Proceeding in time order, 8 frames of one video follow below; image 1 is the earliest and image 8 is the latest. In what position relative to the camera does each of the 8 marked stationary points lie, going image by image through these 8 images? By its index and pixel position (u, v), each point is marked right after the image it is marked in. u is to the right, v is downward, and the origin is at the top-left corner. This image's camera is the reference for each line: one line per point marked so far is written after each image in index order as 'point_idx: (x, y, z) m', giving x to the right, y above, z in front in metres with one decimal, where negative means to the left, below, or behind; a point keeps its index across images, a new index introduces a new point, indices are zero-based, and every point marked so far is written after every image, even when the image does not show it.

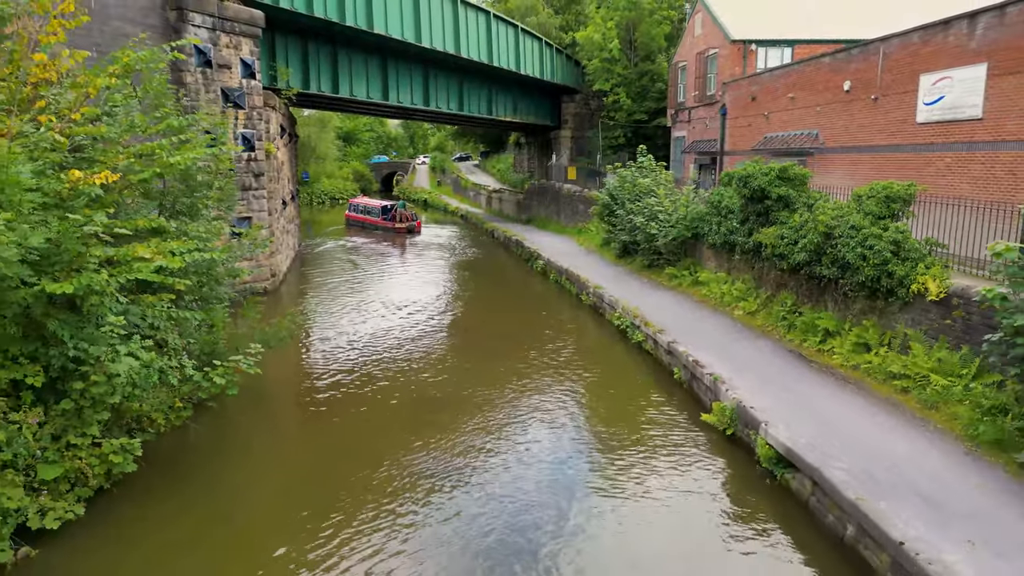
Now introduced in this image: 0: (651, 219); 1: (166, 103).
0: (+1.6, +0.8, +15.2) m
1: (-2.1, +1.1, +8.0) m
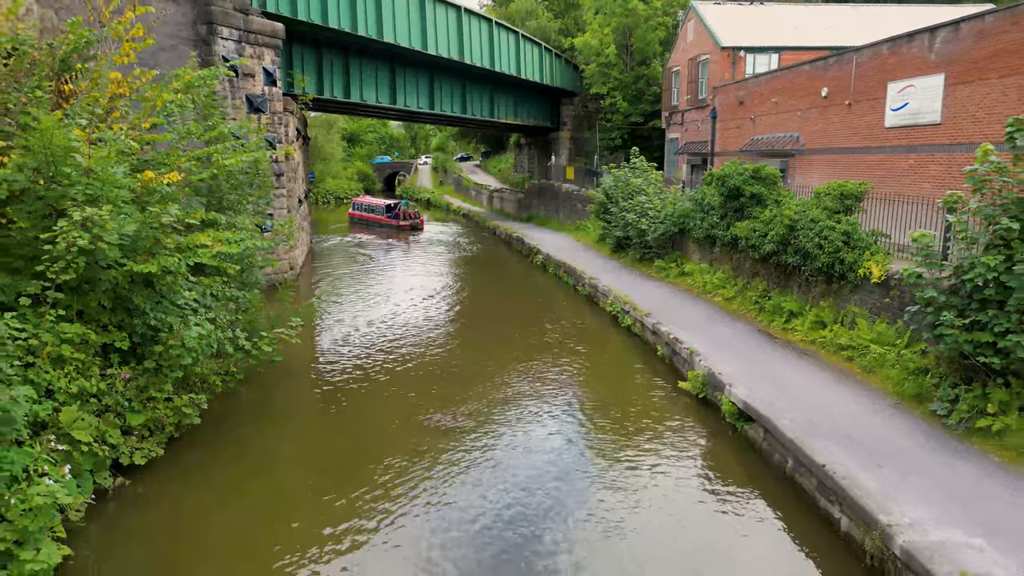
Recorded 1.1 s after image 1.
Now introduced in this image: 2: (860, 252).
0: (+1.6, +0.9, +16.4) m
1: (-2.0, +1.2, +9.2) m
2: (+2.3, +0.2, +8.9) m
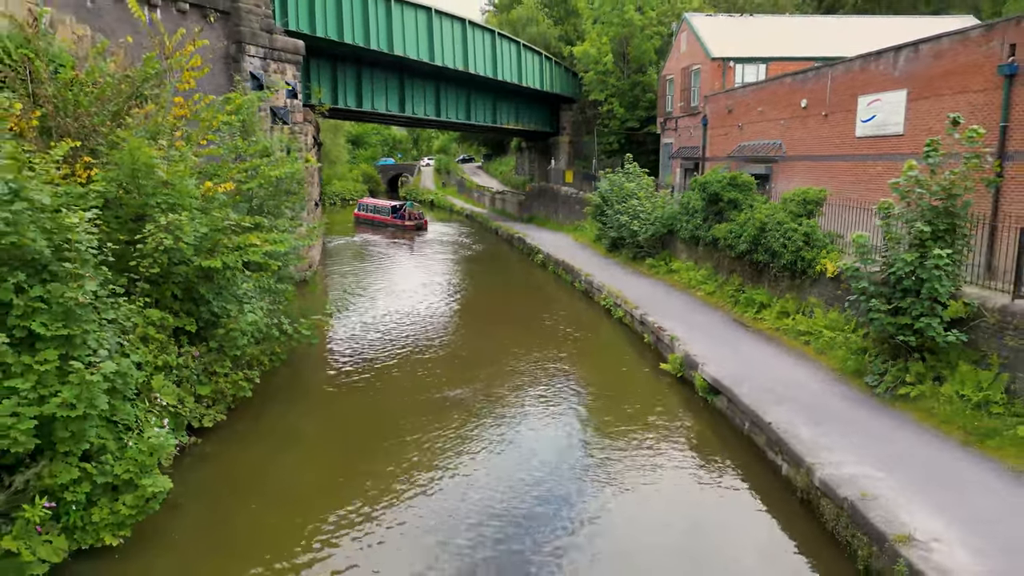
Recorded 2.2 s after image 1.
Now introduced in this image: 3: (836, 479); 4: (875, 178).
0: (+1.6, +0.9, +17.8) m
1: (-2.0, +1.2, +10.6) m
2: (+2.3, +0.3, +10.2) m
3: (+1.4, -0.8, +6.0) m
4: (+4.1, +1.2, +15.1) m
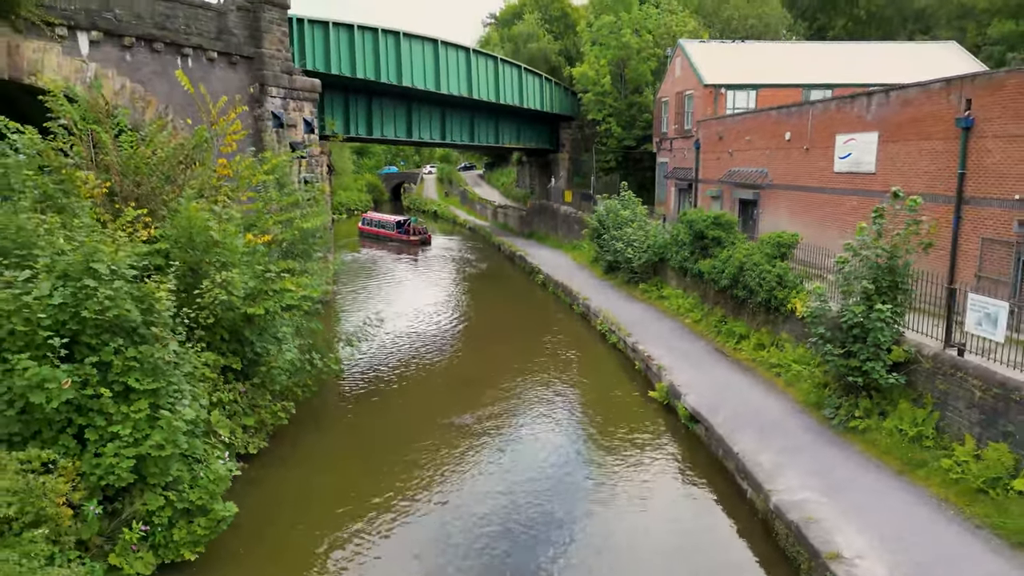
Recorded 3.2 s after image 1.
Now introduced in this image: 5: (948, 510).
0: (+1.6, +0.6, +19.0) m
1: (-2.0, +0.9, +11.8) m
2: (+2.3, 0.0, +11.4) m
3: (+1.5, -1.1, +7.2) m
4: (+4.1, +0.9, +16.3) m
5: (+2.2, -1.1, +6.9) m
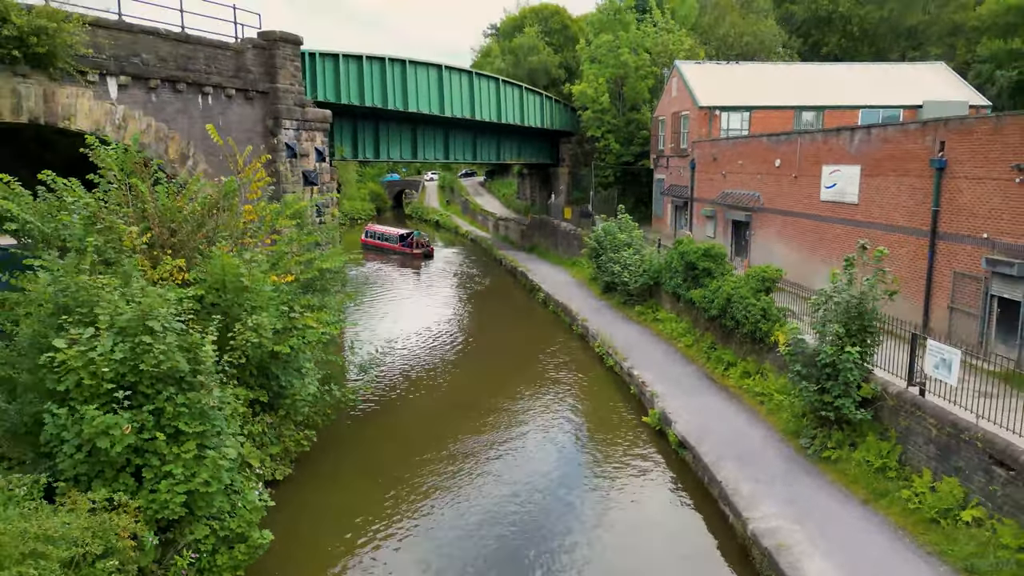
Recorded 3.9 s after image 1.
0: (+1.7, +0.3, +19.9) m
1: (-1.9, +0.6, +12.6) m
2: (+2.4, -0.3, +12.3) m
3: (+1.5, -1.4, +8.1) m
4: (+4.1, +0.6, +17.2) m
5: (+2.3, -1.4, +7.8) m
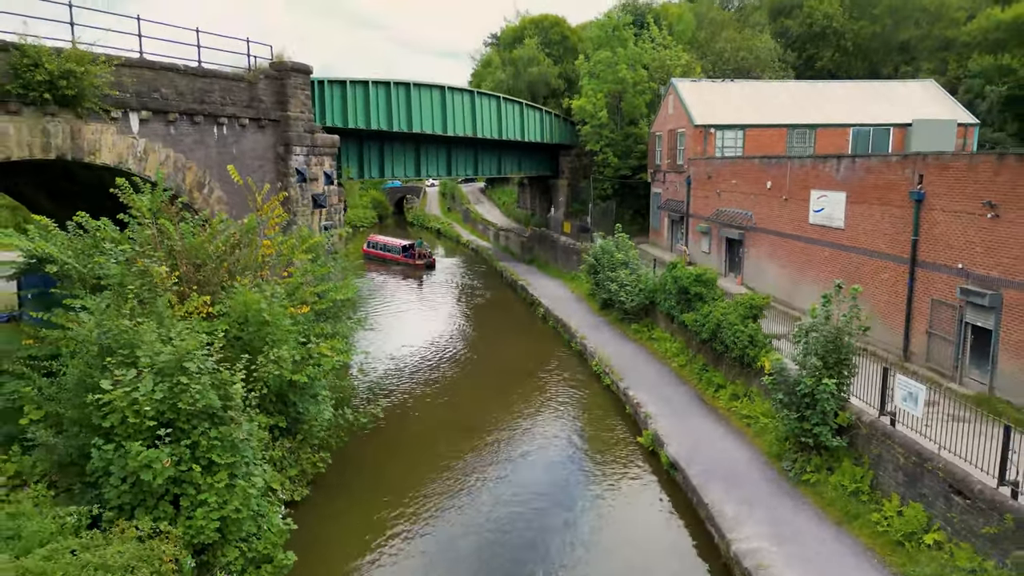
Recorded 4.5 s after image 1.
0: (+1.7, 0.0, +20.6) m
1: (-1.9, +0.4, +13.4) m
2: (+2.4, -0.6, +13.0) m
3: (+1.5, -1.7, +8.8) m
4: (+4.1, +0.4, +17.9) m
5: (+2.3, -1.7, +8.6) m
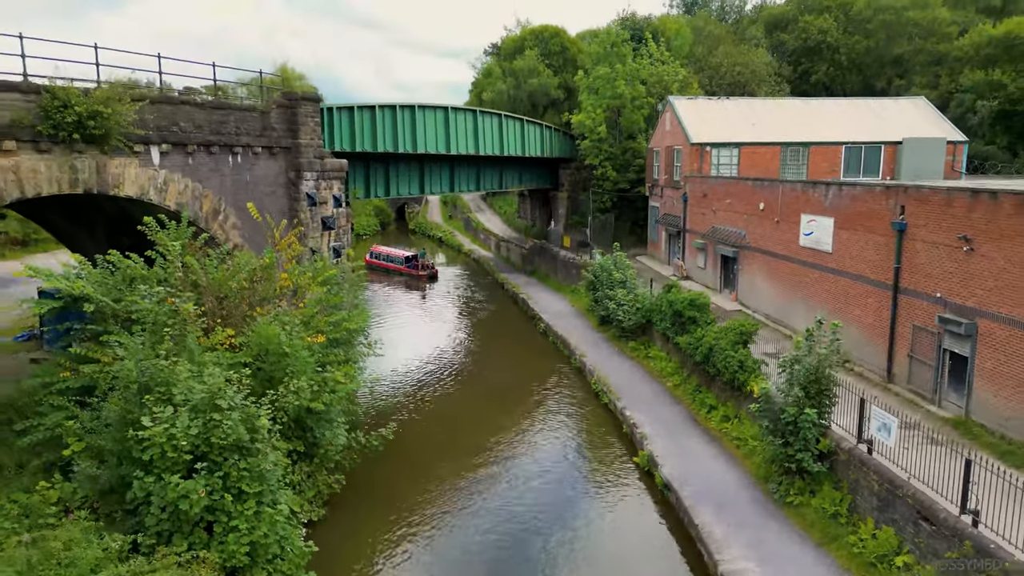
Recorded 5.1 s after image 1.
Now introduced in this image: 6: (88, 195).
0: (+1.7, -0.2, +21.4) m
1: (-1.9, +0.1, +14.1) m
2: (+2.4, -0.9, +13.8) m
3: (+1.5, -2.0, +9.6) m
4: (+4.2, +0.1, +18.7) m
5: (+2.3, -2.0, +9.3) m
6: (-4.5, +1.0, +14.4) m
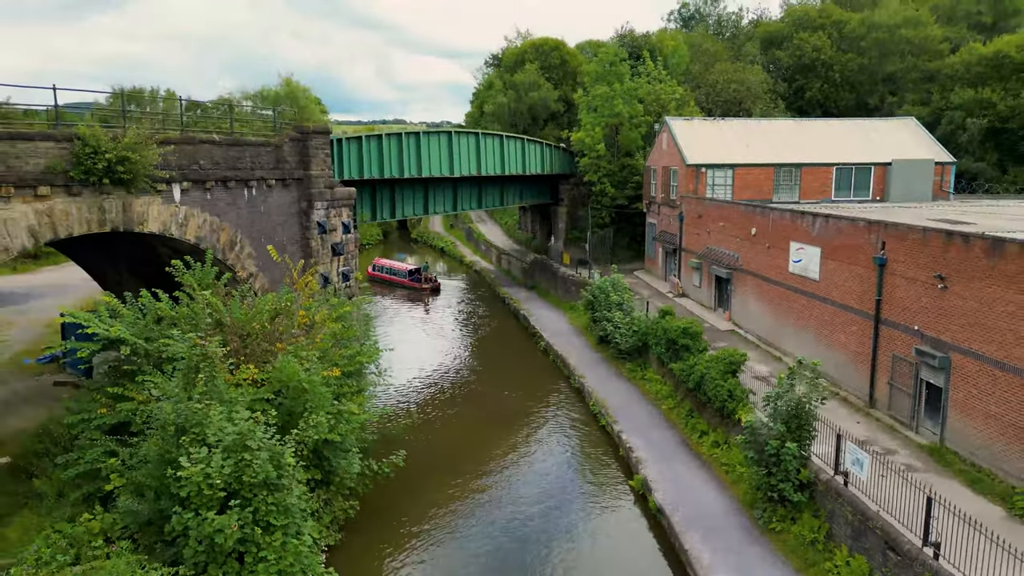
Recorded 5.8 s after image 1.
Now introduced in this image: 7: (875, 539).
0: (+1.7, -0.6, +22.2) m
1: (-1.9, -0.3, +15.0) m
2: (+2.4, -1.2, +14.7) m
3: (+1.6, -2.4, +10.4) m
4: (+4.2, -0.3, +19.5) m
5: (+2.3, -2.4, +10.2) m
6: (-4.5, +0.6, +15.3) m
7: (+2.7, -1.9, +10.2) m
